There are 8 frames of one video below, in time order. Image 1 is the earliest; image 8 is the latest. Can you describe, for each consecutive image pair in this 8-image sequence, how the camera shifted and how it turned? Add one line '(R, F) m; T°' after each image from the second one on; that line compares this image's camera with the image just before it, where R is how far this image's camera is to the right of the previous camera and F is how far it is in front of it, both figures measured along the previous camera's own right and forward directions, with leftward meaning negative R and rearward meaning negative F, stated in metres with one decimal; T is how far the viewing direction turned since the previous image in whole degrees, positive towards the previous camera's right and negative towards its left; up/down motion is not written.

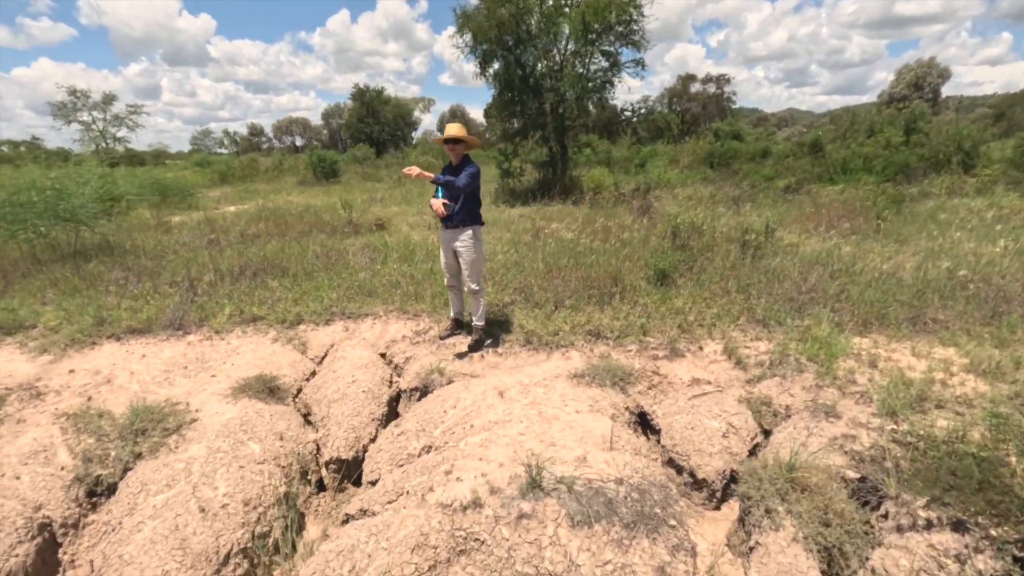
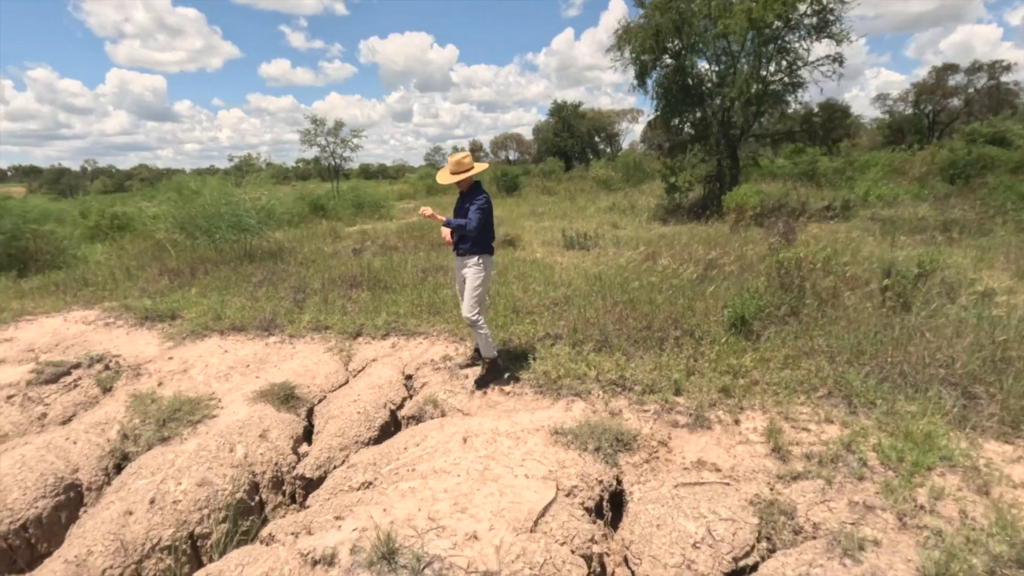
(+1.6, +0.7) m; -21°
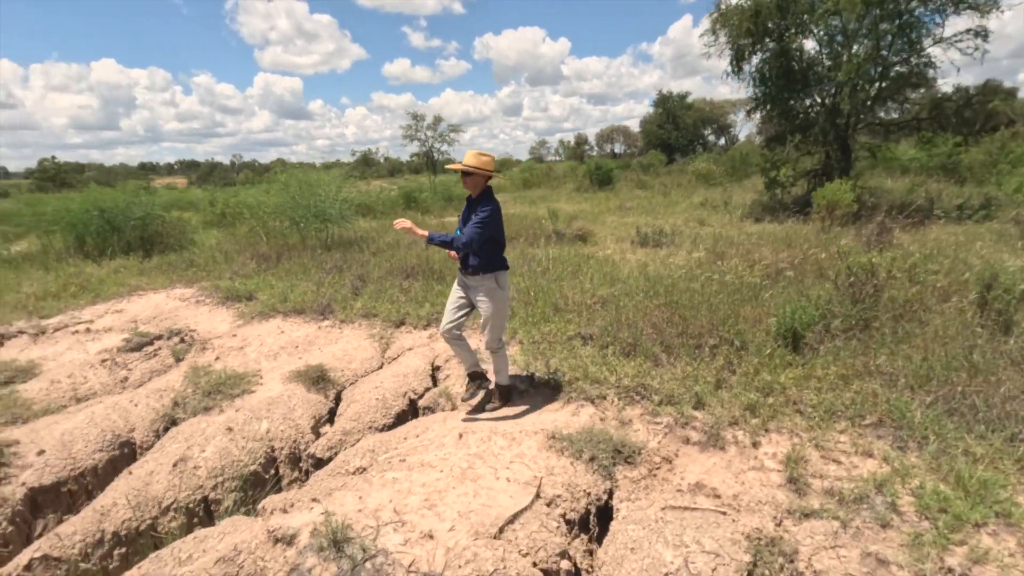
(+0.7, +0.2) m; -11°
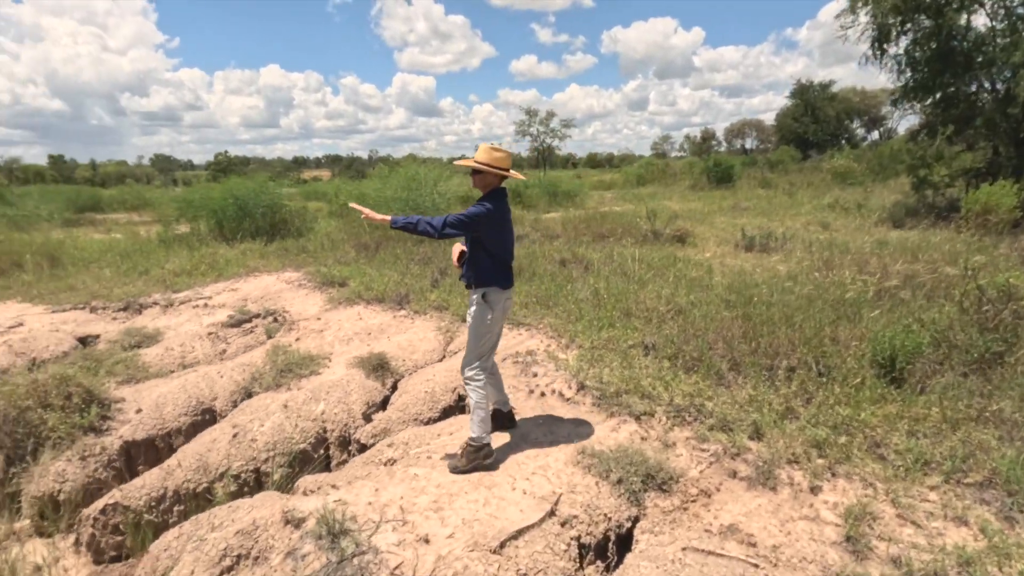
(+0.5, +0.2) m; -12°
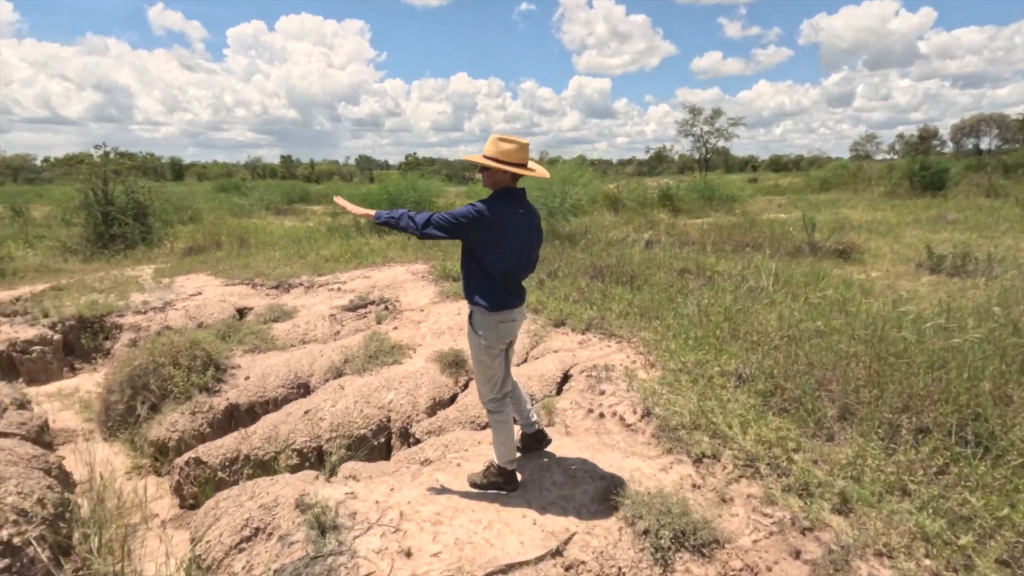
(+0.7, +0.4) m; -17°
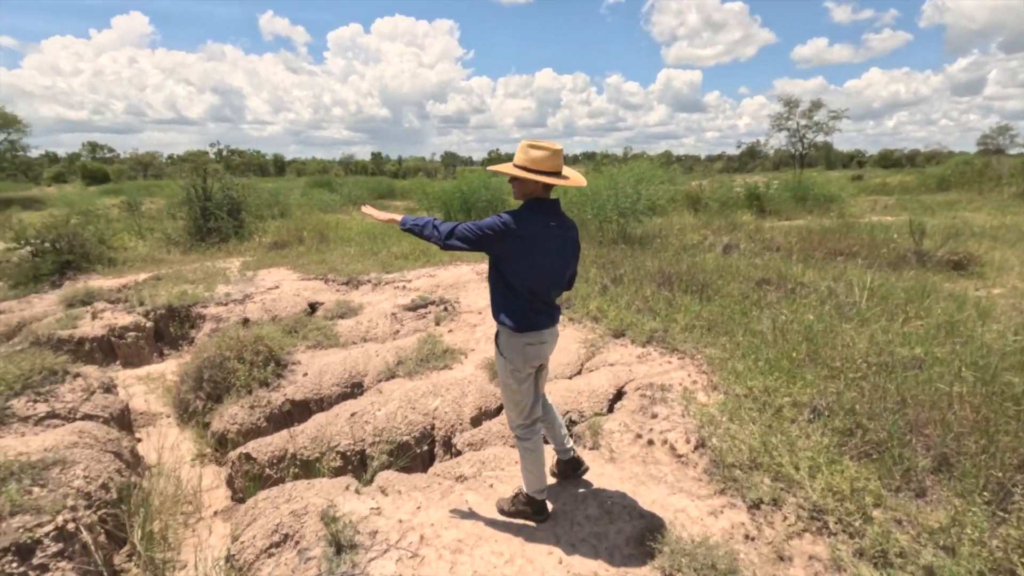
(+0.2, +0.2) m; -8°
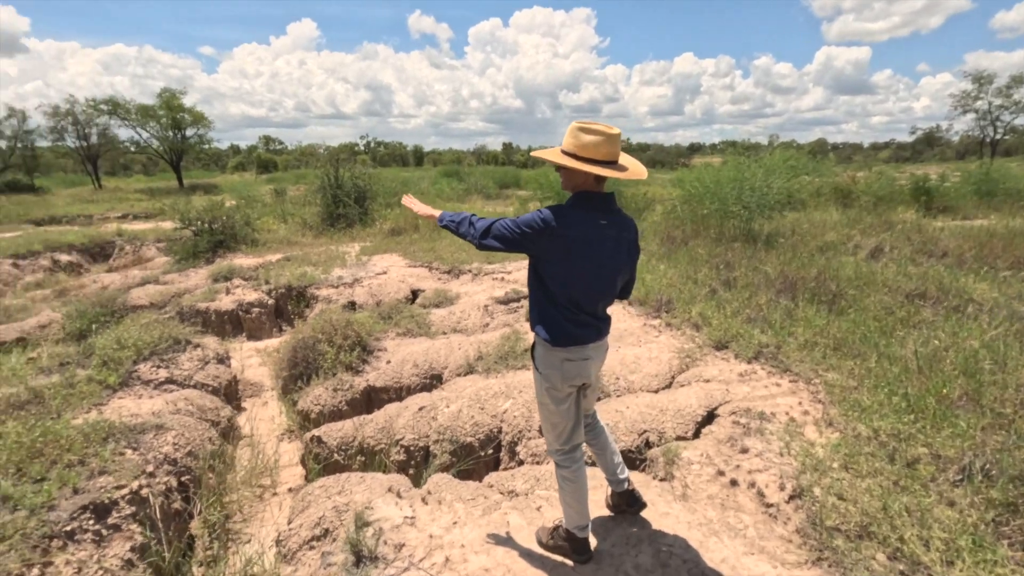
(+0.3, +0.4) m; -13°
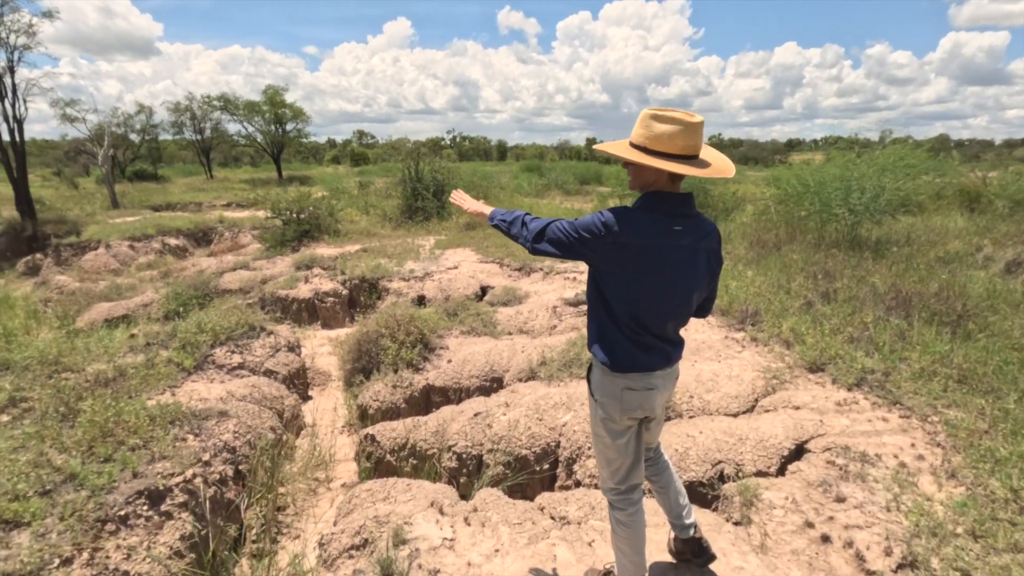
(+0.1, +0.3) m; -8°
